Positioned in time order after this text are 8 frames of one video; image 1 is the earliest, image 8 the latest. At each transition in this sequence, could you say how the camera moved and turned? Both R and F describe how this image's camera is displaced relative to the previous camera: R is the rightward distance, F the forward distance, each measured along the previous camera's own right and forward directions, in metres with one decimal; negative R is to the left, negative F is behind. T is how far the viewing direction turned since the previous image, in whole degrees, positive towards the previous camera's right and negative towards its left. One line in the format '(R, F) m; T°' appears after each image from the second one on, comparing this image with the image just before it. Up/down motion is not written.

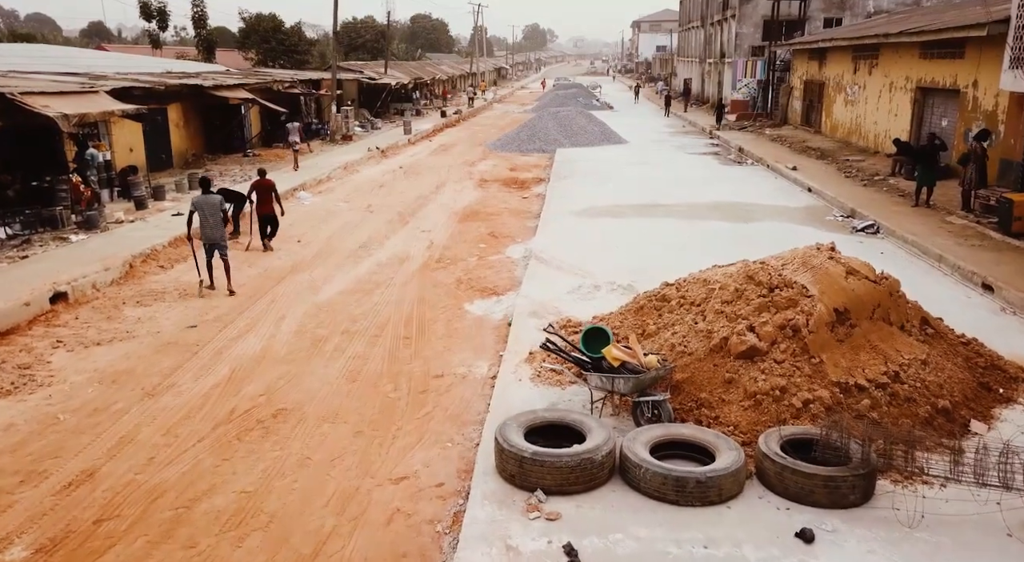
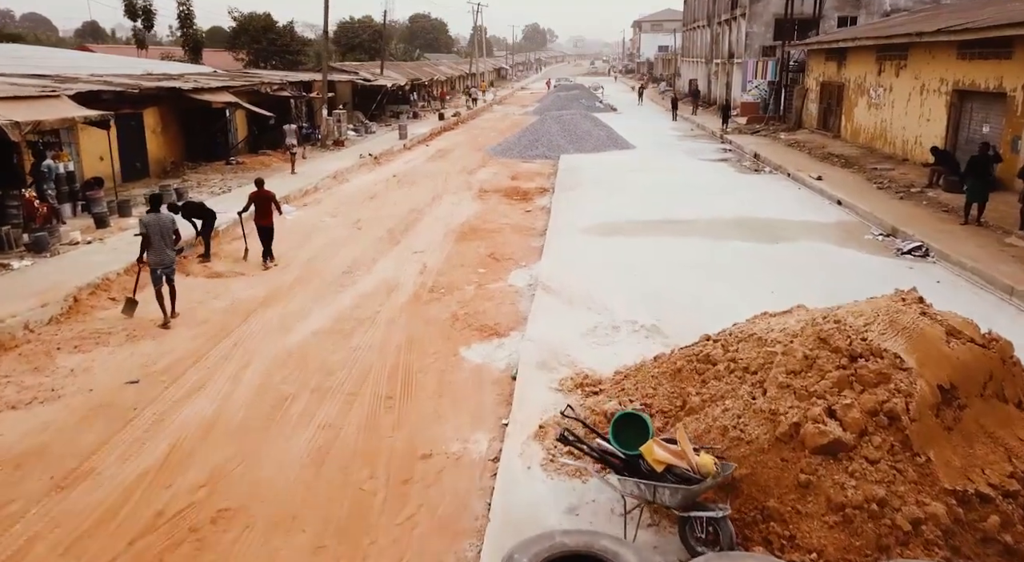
(0.0, +1.5) m; 0°
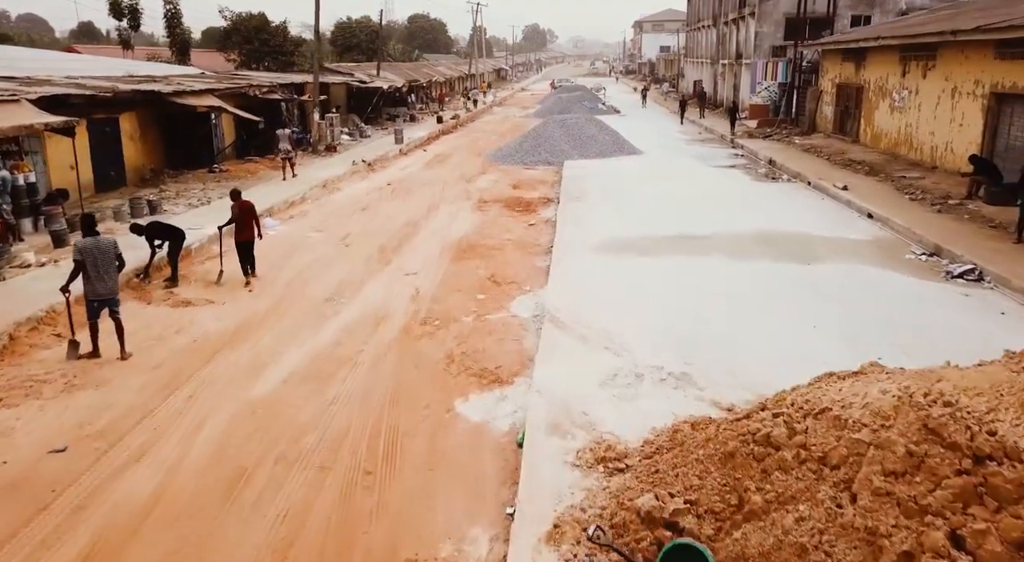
(0.0, +1.3) m; 0°
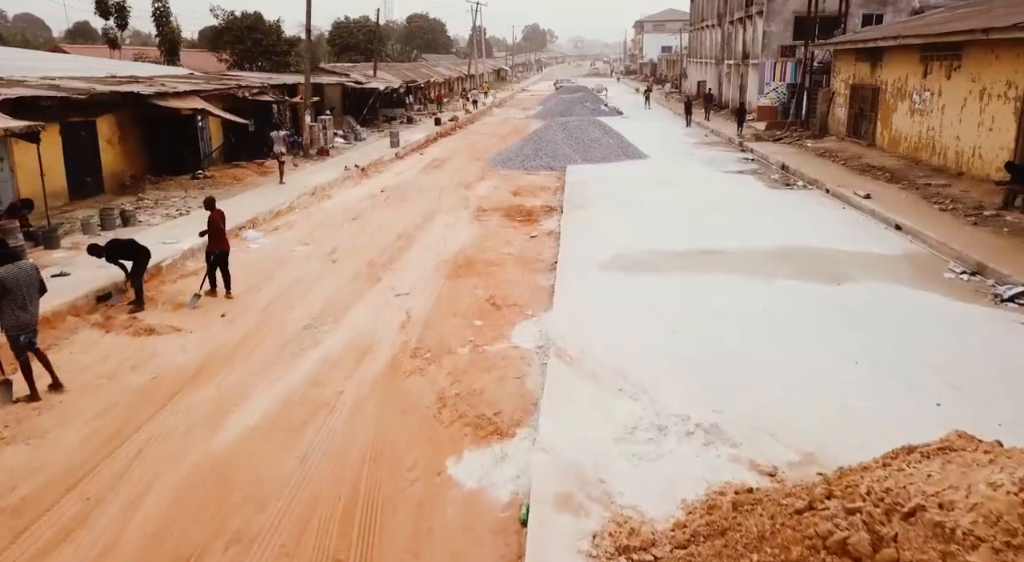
(0.0, +1.1) m; 0°
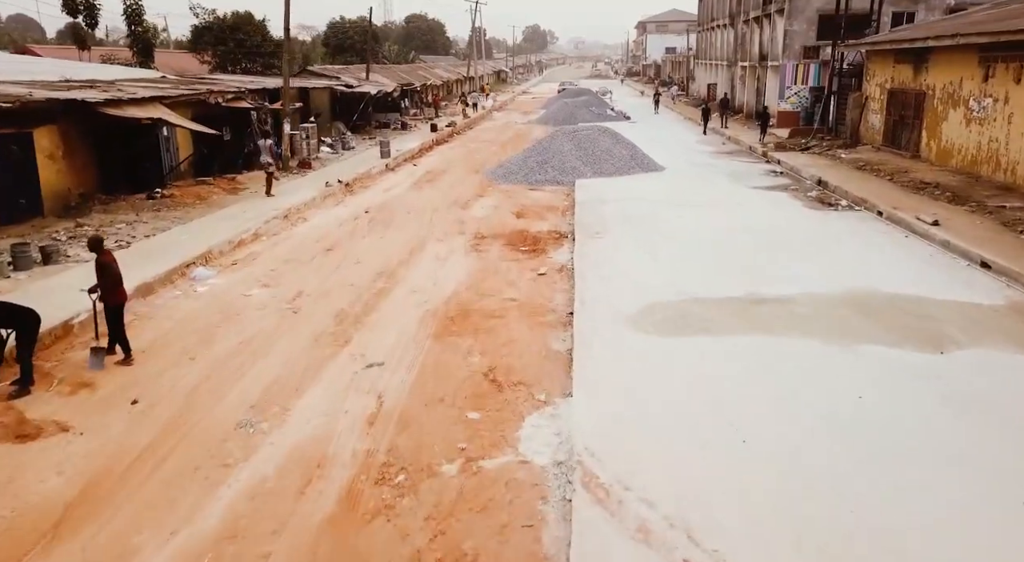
(-0.1, +2.4) m; 0°
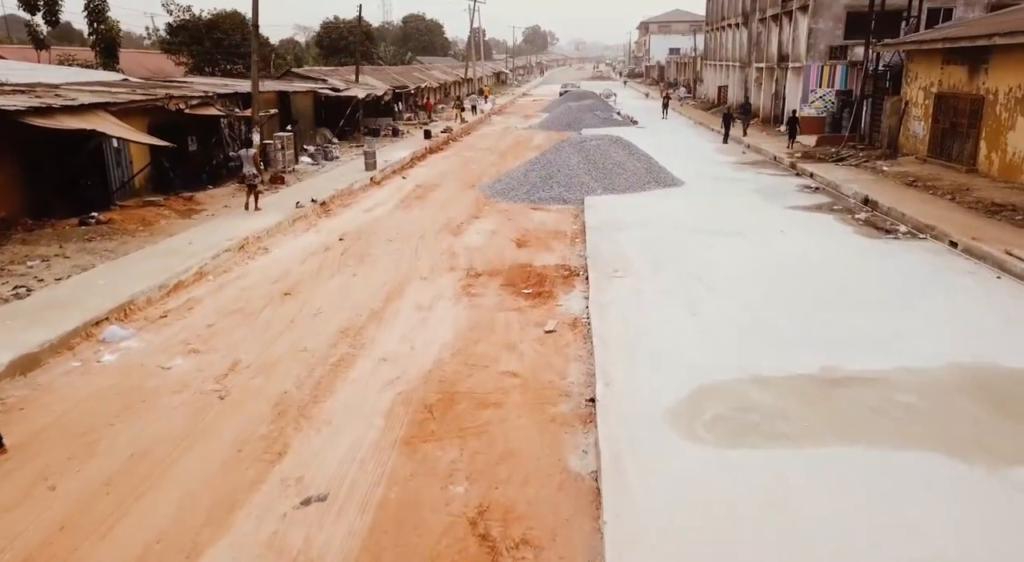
(0.0, +2.6) m; 0°
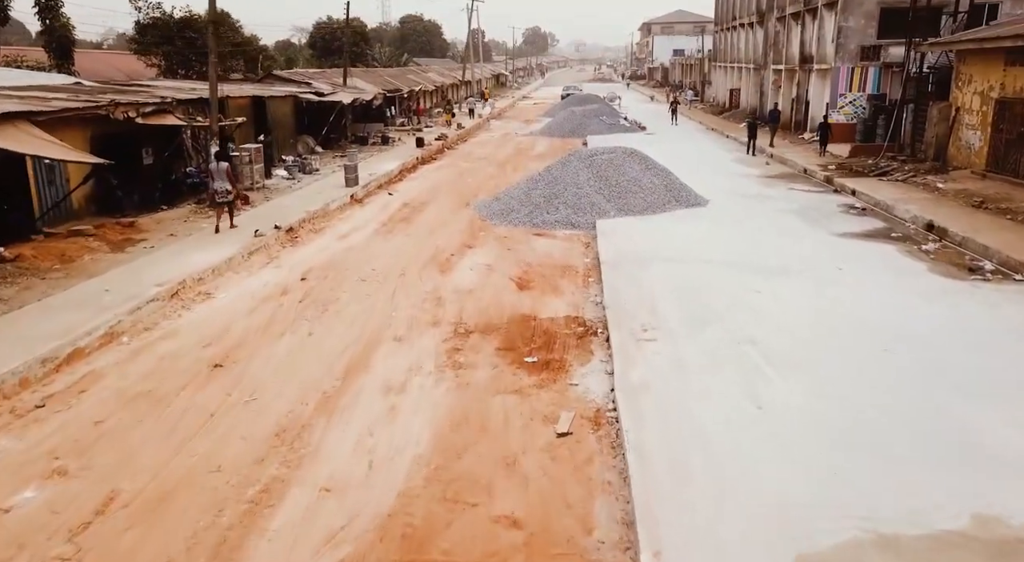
(0.0, +2.6) m; 0°
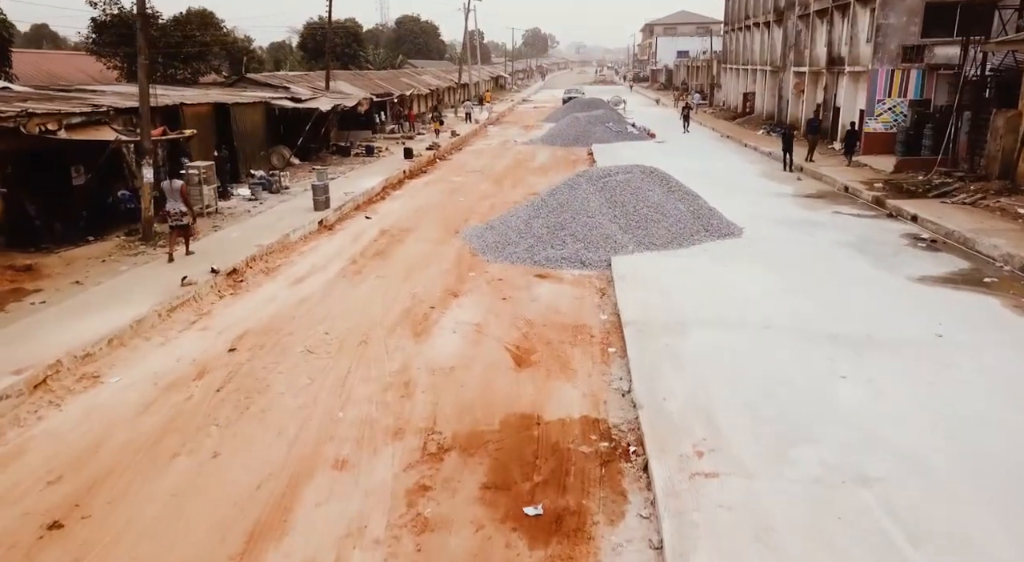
(+0.1, +2.9) m; 0°
